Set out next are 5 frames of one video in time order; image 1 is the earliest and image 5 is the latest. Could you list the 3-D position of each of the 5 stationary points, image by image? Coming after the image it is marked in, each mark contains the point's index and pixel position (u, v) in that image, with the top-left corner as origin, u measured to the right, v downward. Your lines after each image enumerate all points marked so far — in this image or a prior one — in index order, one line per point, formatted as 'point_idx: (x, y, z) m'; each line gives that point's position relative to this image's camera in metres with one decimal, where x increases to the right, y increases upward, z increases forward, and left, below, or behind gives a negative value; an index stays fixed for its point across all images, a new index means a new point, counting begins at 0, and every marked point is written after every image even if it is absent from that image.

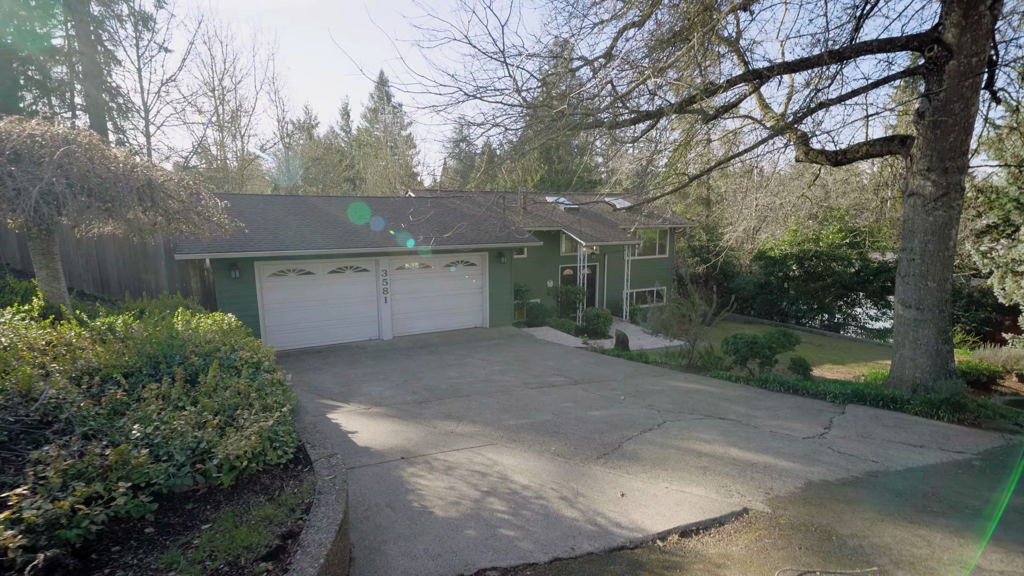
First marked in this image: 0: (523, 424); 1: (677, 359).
0: (+0.1, -1.4, +5.3) m
1: (+3.1, -1.3, +9.3) m
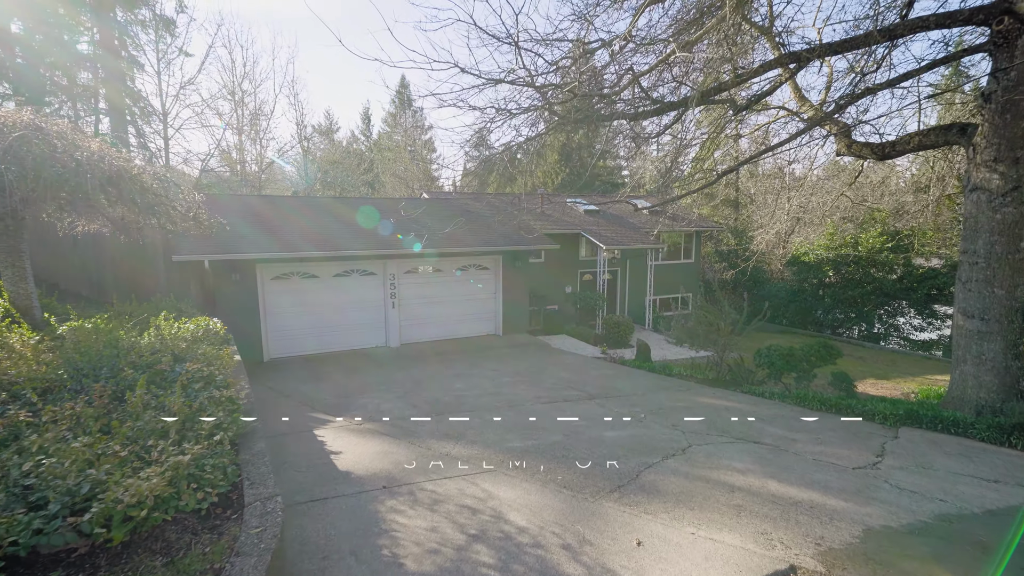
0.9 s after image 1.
0: (+0.2, -1.5, +4.7) m
1: (+3.3, -1.4, +8.6) m
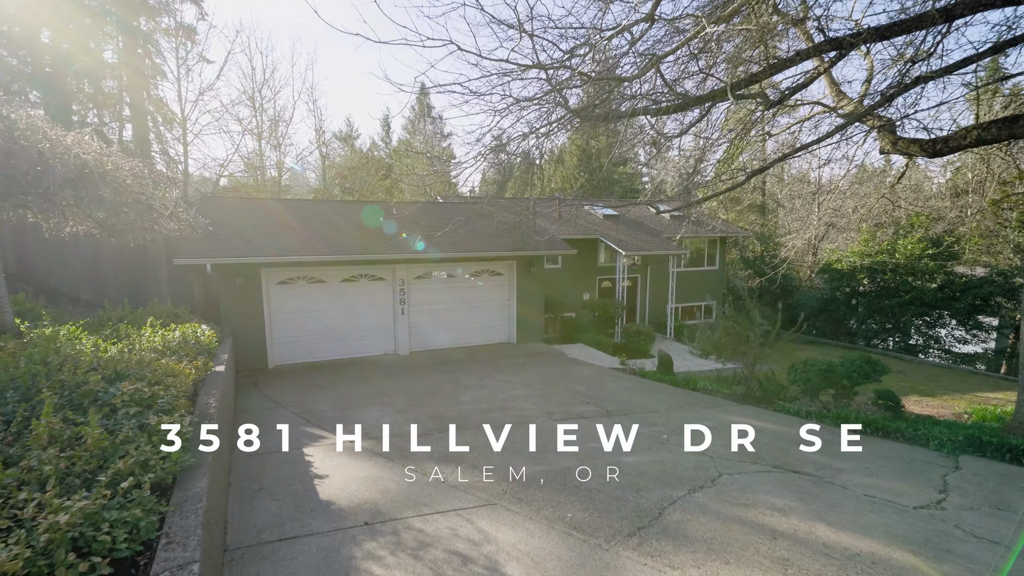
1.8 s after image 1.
0: (+0.2, -1.5, +4.2) m
1: (+3.5, -1.6, +7.9) m
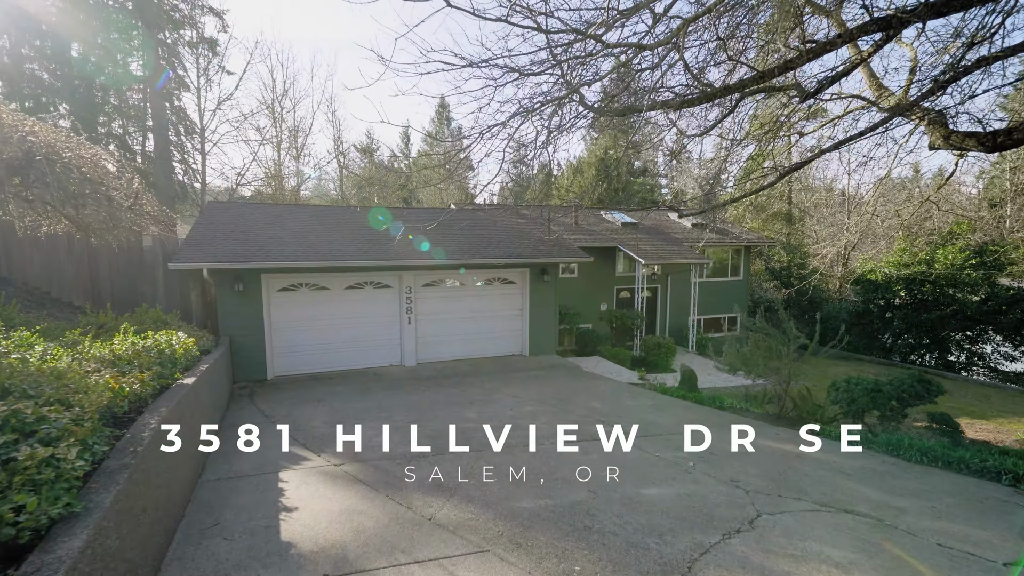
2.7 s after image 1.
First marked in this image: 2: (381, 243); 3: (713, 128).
0: (+0.2, -1.6, +3.6) m
1: (+3.6, -1.7, +7.2) m
2: (-2.6, +0.9, +9.8) m
3: (+2.5, +2.0, +6.1) m
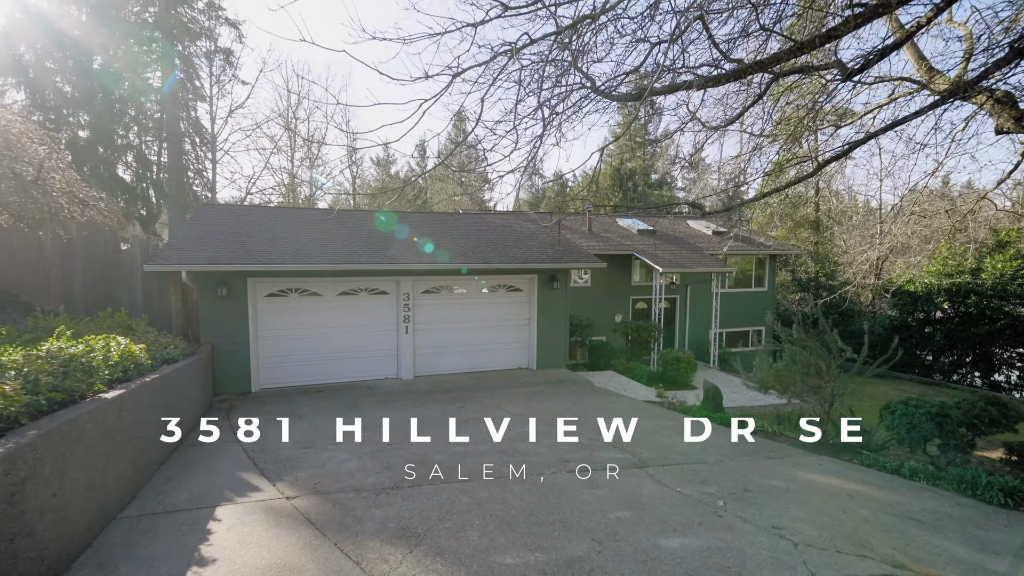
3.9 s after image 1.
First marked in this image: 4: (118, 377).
0: (+0.1, -1.5, +2.8) m
1: (+3.6, -1.8, +6.3) m
2: (-2.5, +0.8, +9.2) m
3: (+2.5, +2.0, +5.3) m
4: (-3.1, -0.7, +3.9) m
